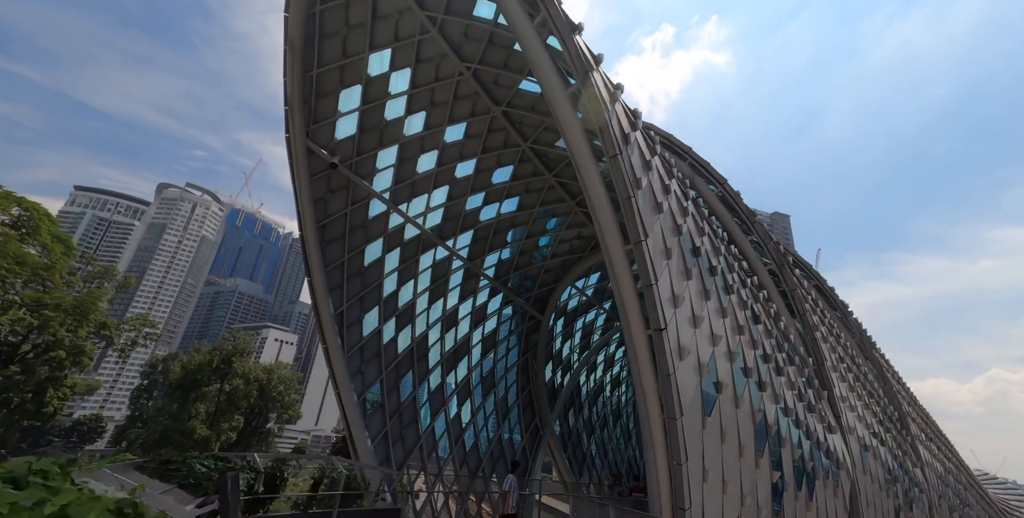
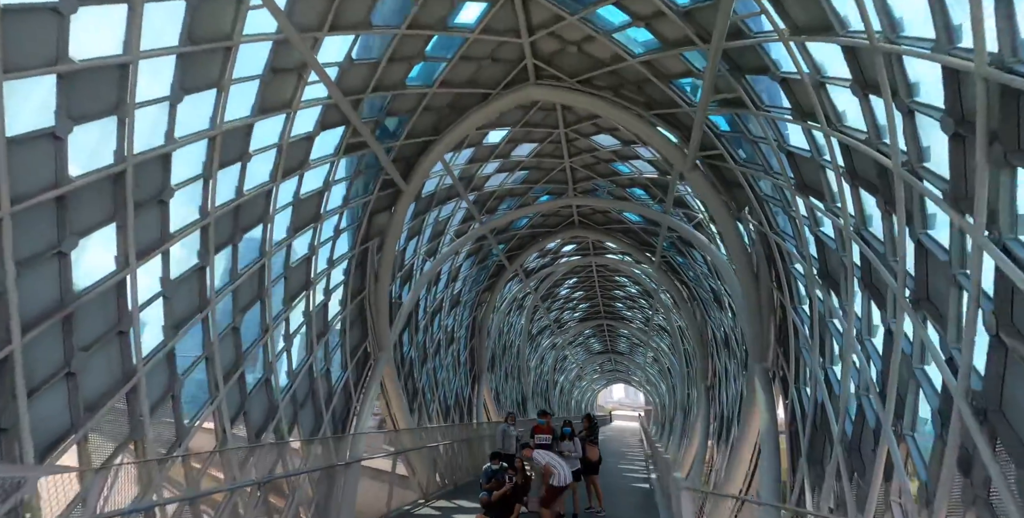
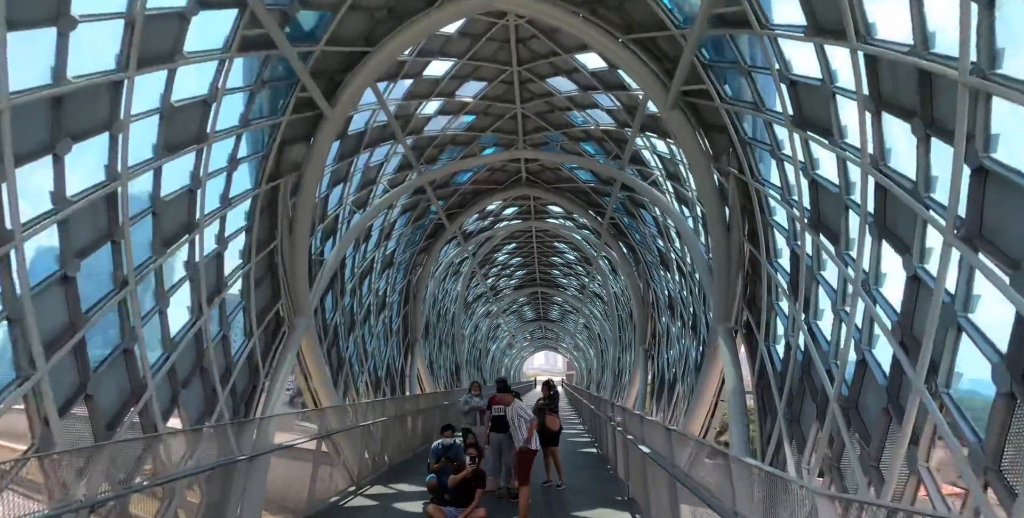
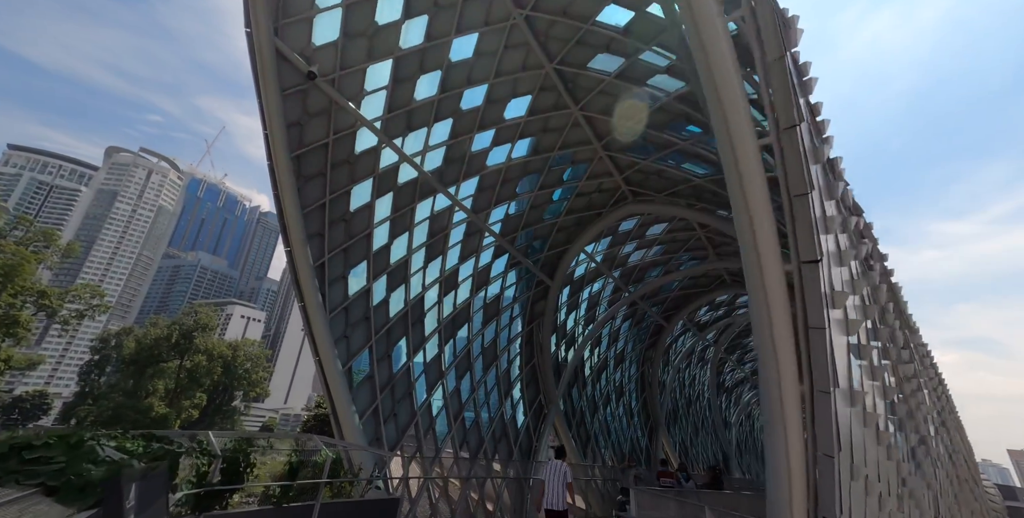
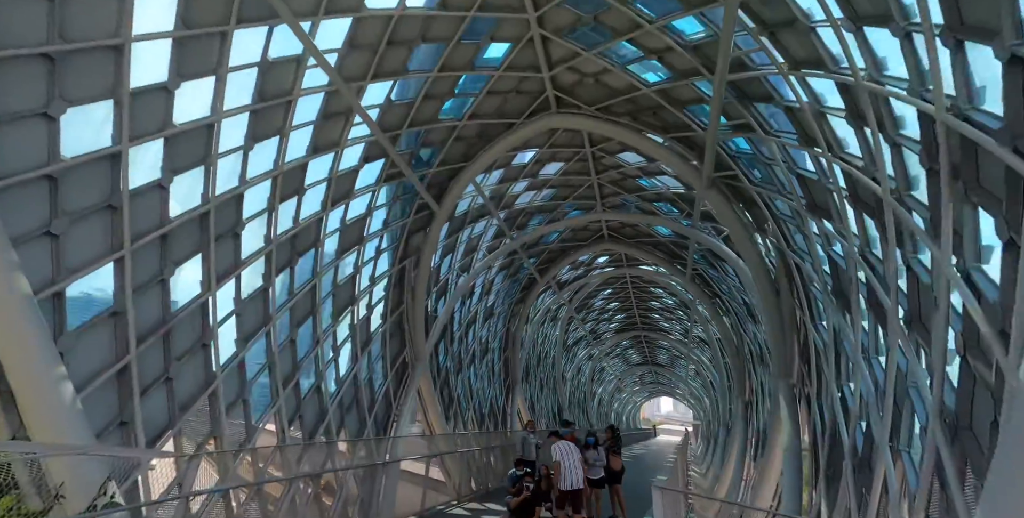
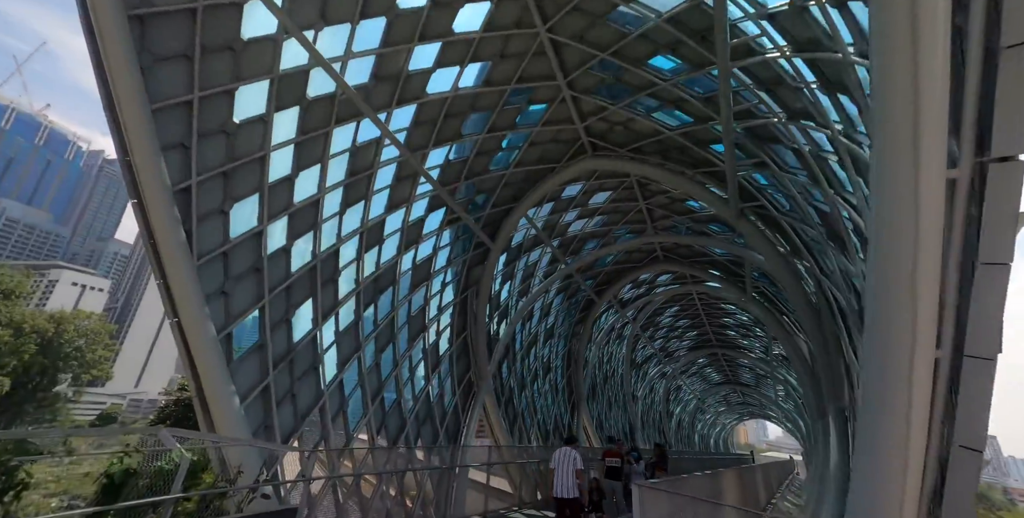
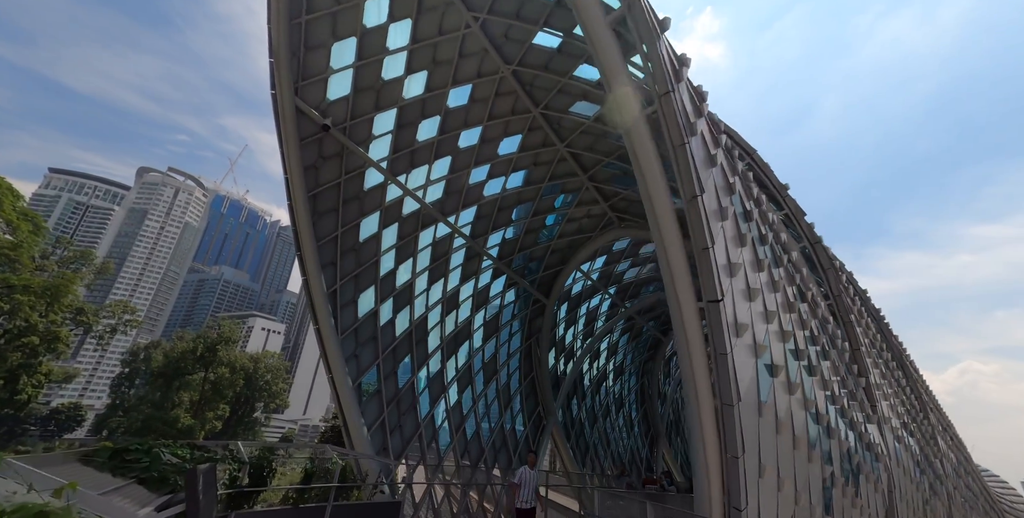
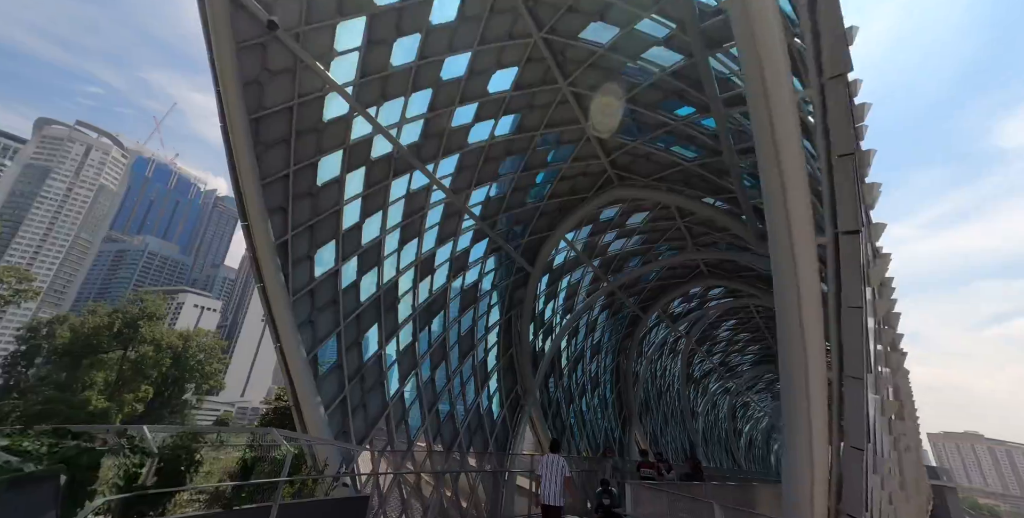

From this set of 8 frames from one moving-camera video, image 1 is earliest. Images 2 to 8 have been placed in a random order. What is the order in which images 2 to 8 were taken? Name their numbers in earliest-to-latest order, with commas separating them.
7, 4, 8, 6, 5, 2, 3
